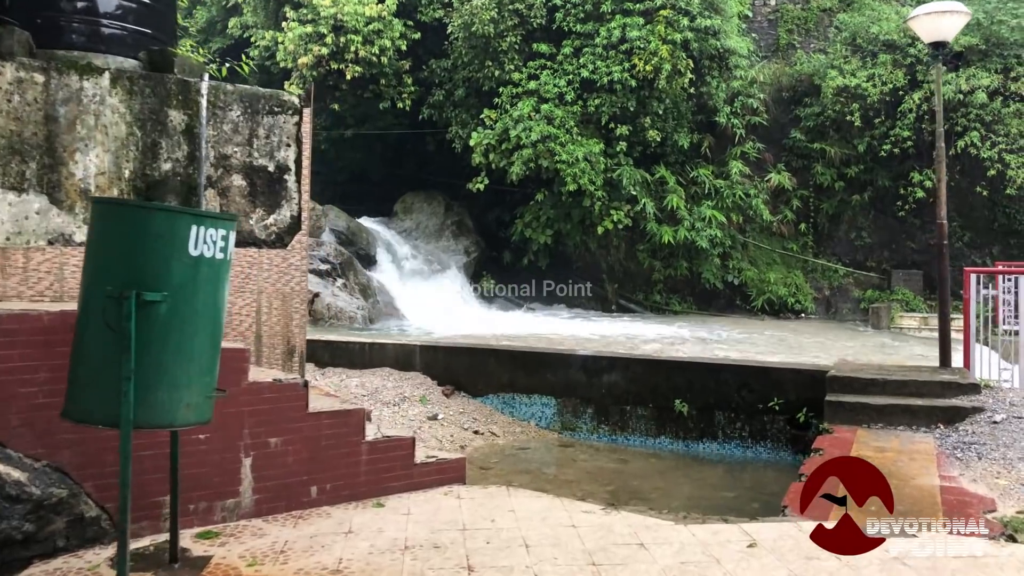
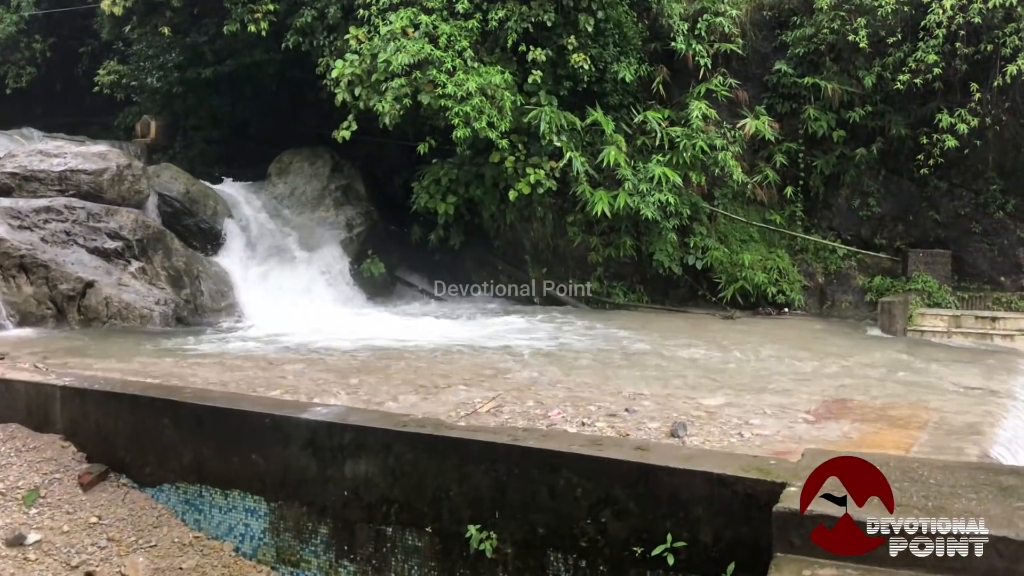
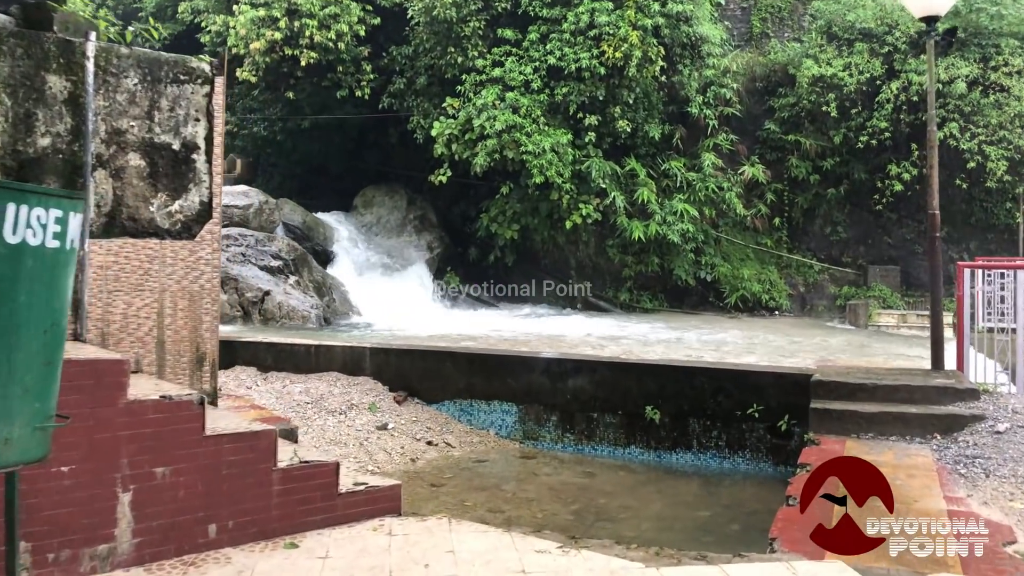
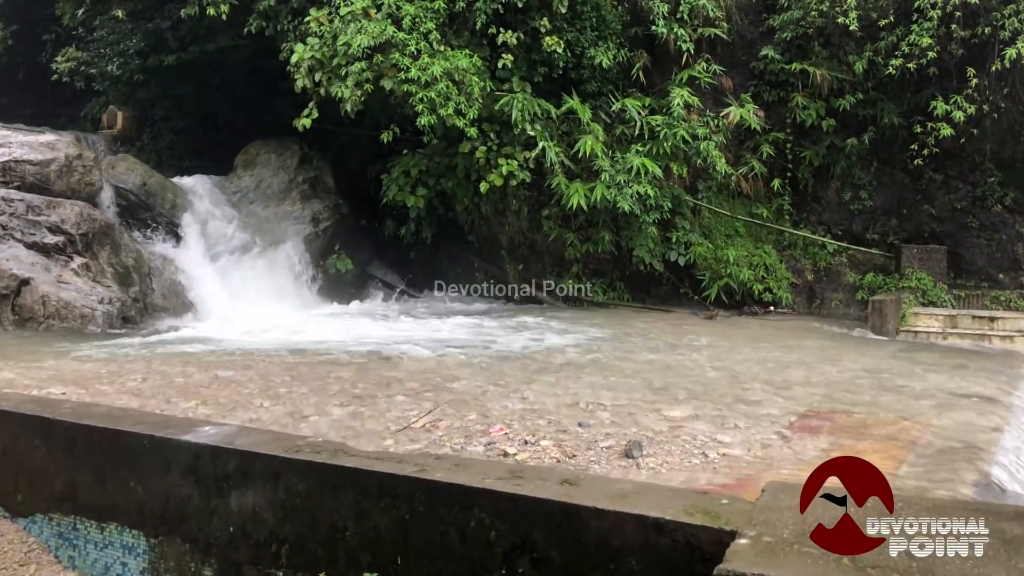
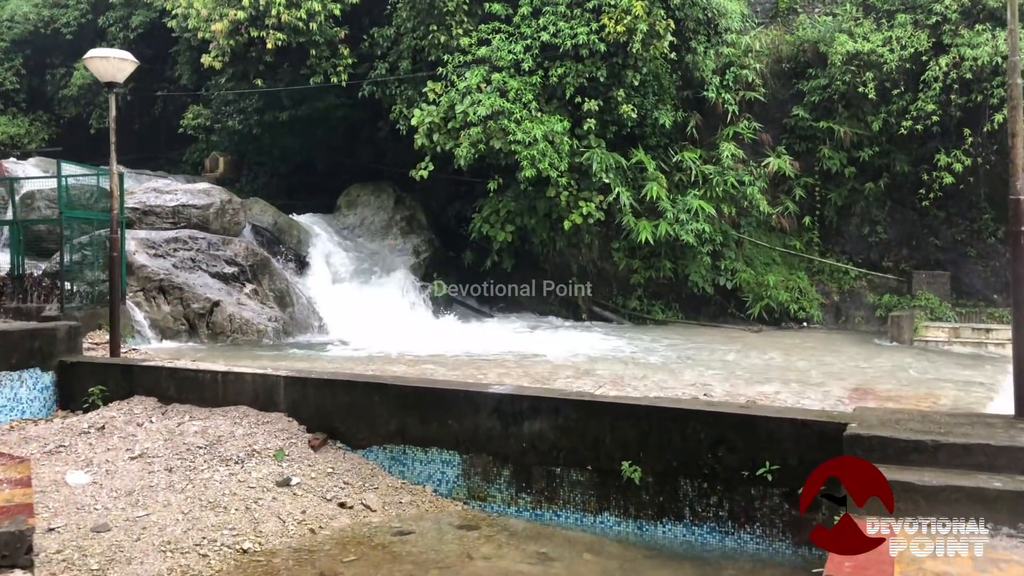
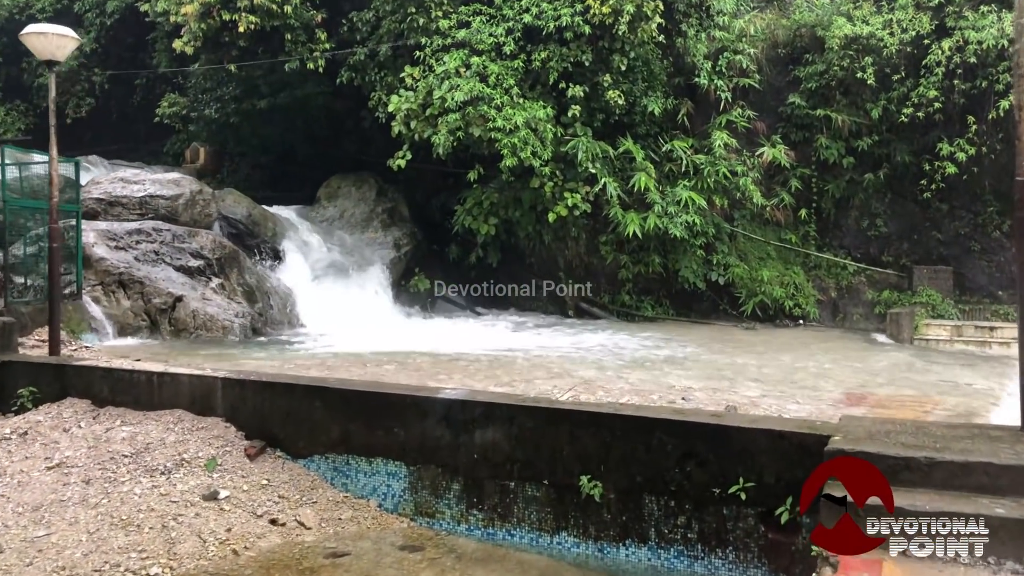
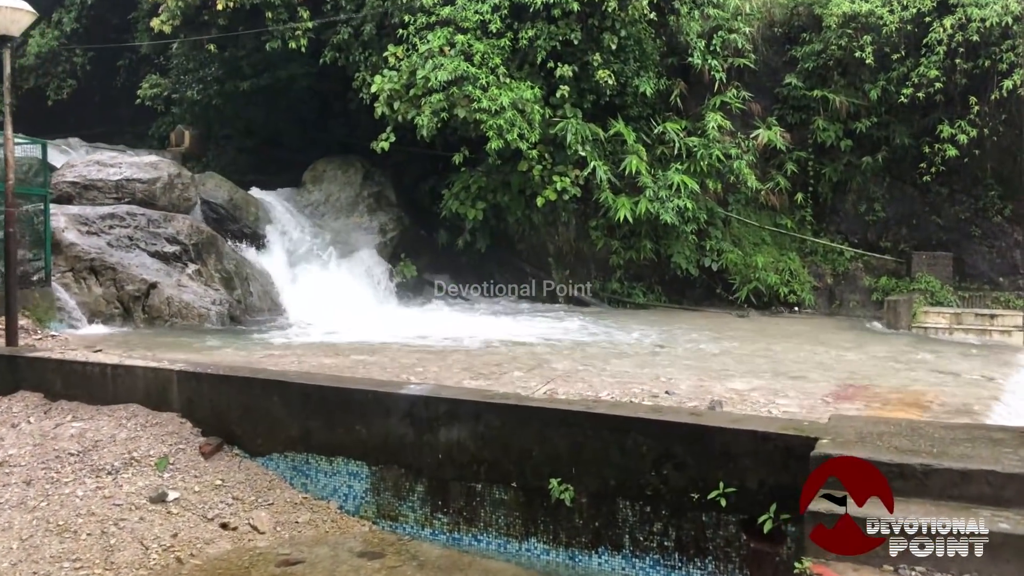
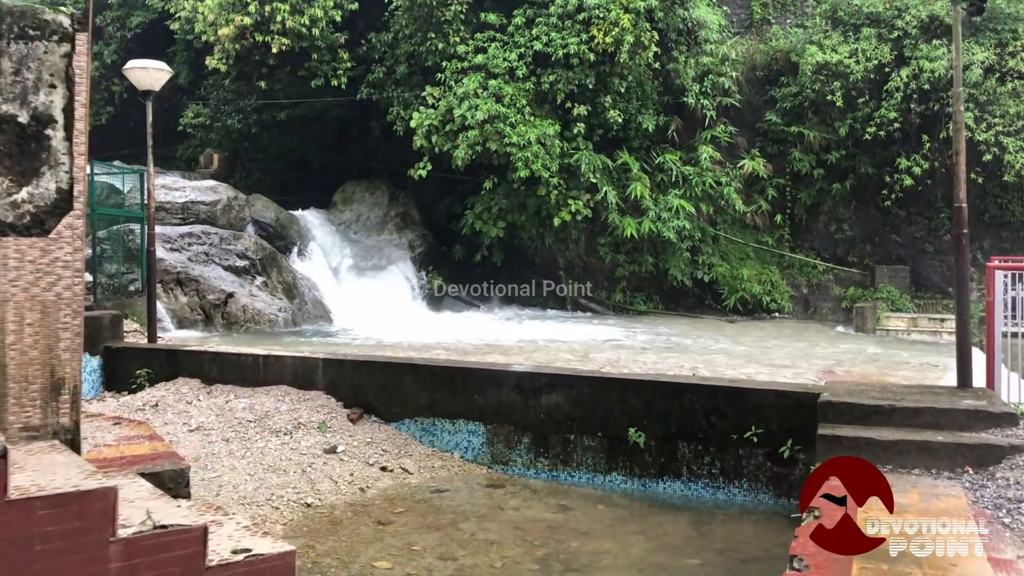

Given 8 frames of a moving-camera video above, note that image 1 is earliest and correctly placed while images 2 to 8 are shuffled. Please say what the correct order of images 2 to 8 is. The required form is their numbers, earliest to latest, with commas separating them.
3, 8, 5, 6, 7, 2, 4
